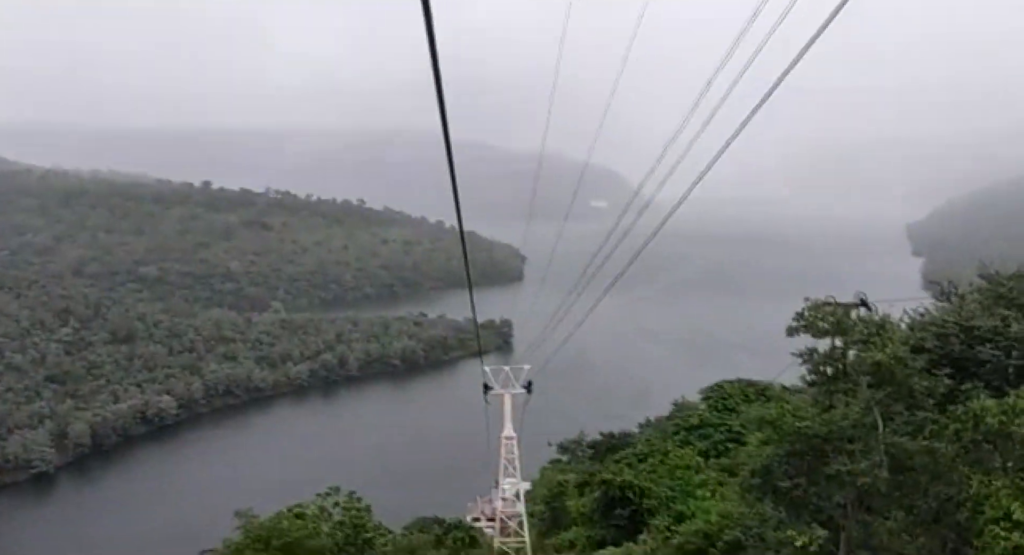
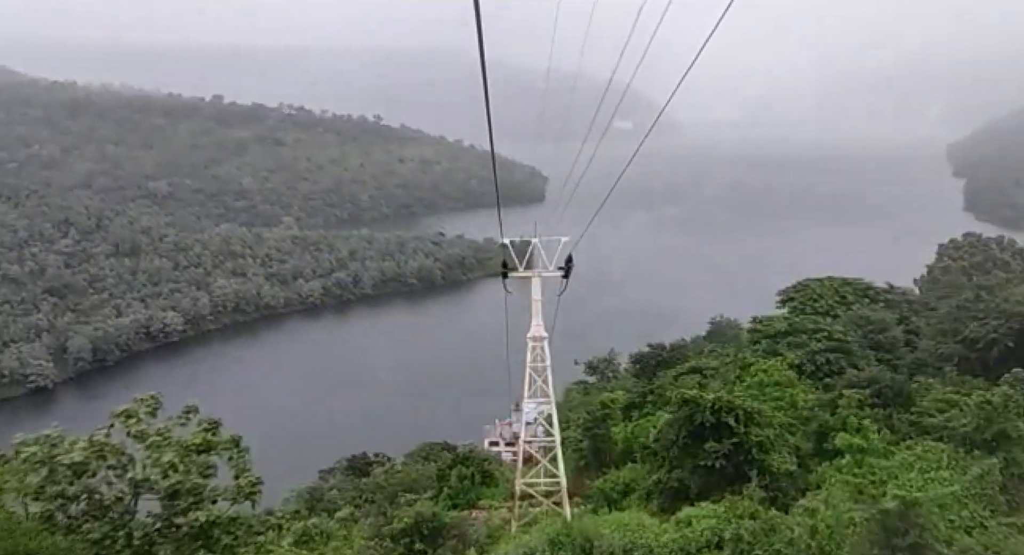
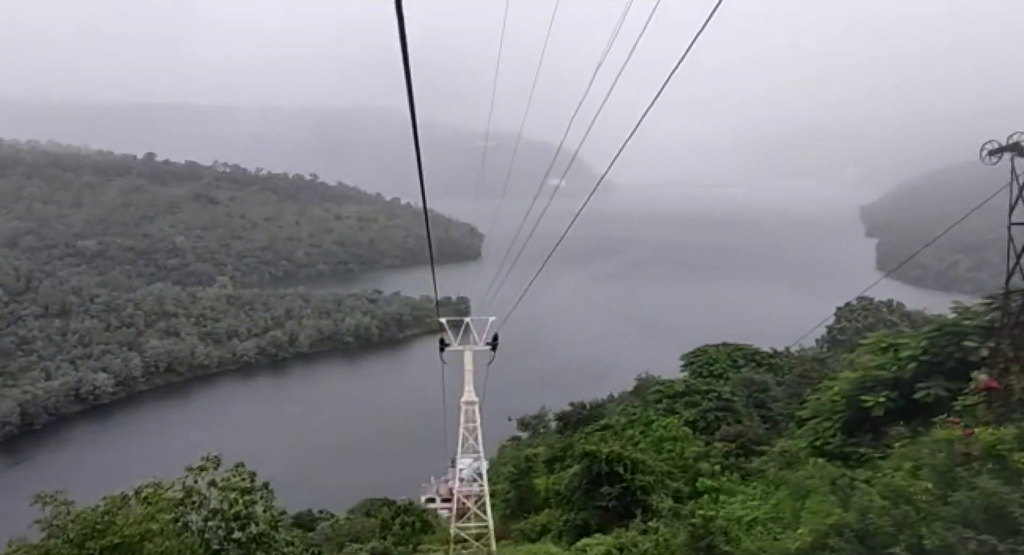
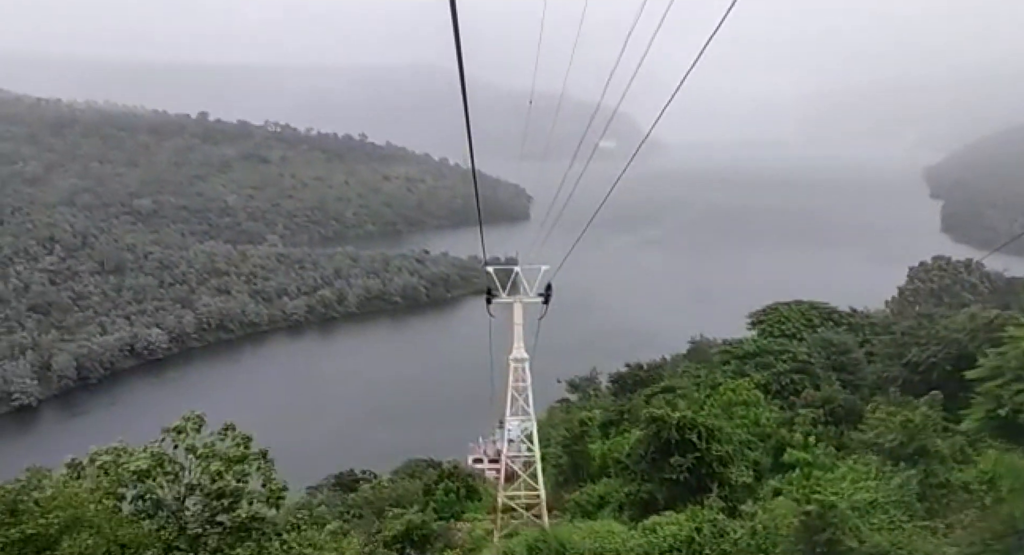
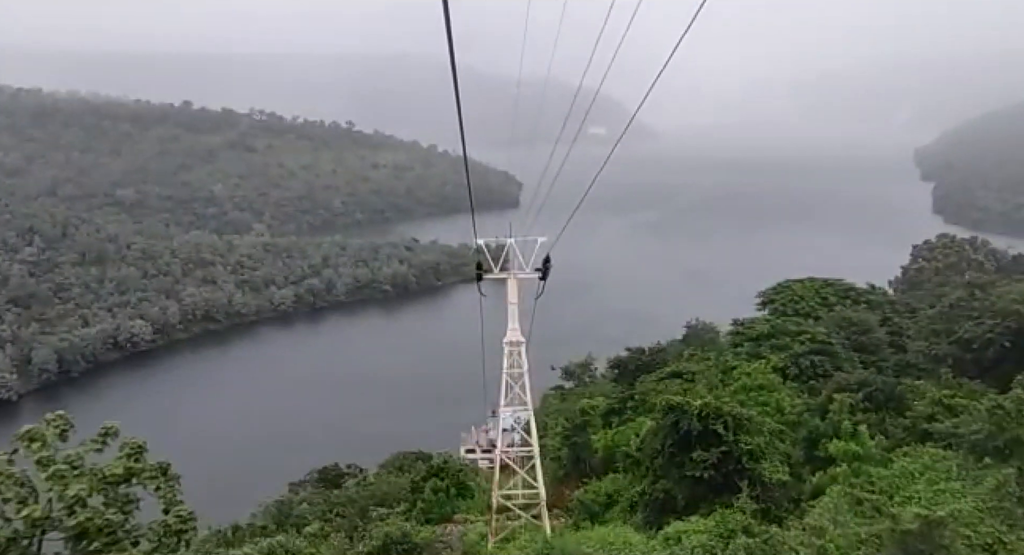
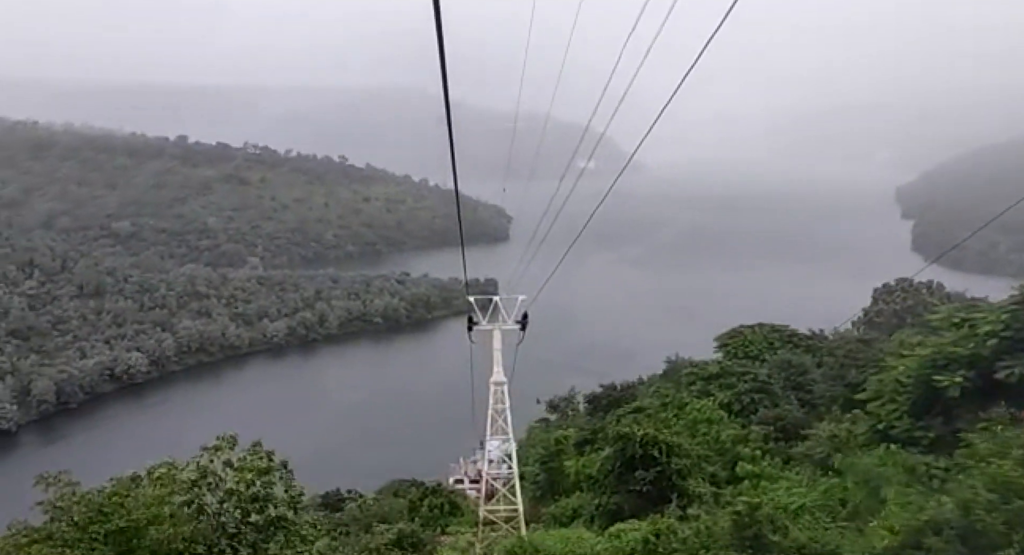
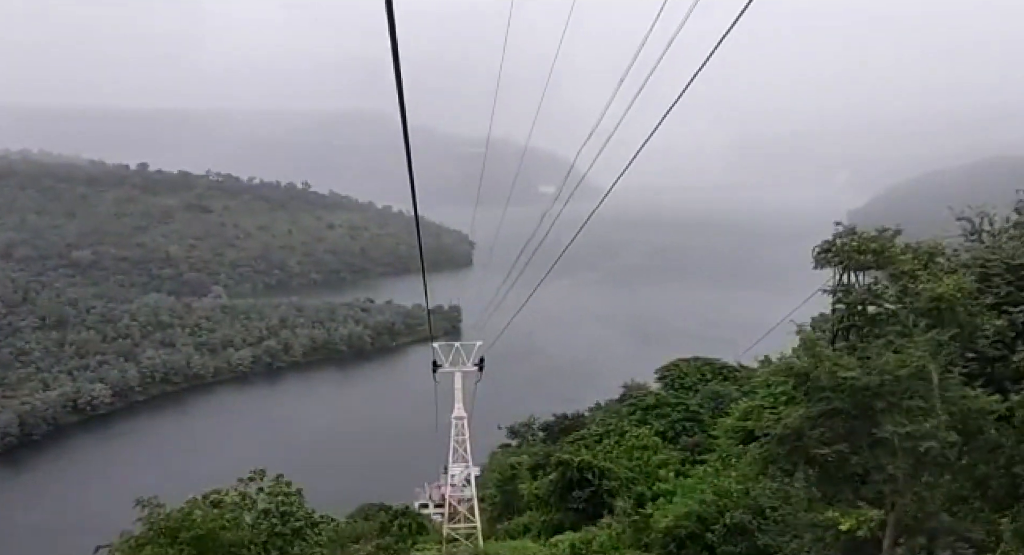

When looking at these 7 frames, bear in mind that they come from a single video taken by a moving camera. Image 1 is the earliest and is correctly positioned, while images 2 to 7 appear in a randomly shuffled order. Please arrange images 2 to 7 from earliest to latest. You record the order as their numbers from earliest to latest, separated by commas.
7, 3, 6, 4, 2, 5
